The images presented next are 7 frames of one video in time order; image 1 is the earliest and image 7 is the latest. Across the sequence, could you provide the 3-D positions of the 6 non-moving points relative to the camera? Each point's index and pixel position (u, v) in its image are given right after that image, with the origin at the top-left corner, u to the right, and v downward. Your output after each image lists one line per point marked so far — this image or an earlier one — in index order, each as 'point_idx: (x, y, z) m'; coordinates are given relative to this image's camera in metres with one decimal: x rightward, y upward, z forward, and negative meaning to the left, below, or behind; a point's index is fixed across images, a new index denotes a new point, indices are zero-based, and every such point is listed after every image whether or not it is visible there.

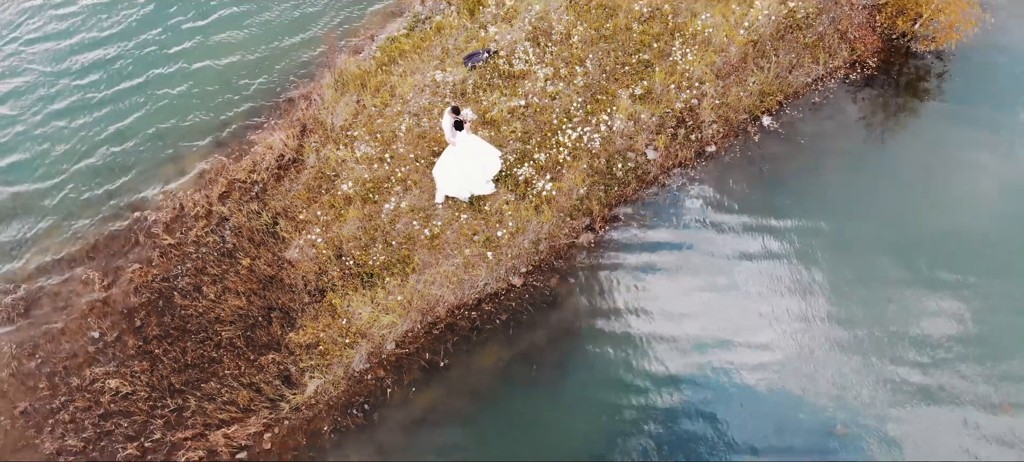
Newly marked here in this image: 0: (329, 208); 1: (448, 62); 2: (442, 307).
0: (-2.2, +0.3, +10.8) m
1: (-0.9, +2.2, +12.3) m
2: (-0.7, -0.8, +10.0) m
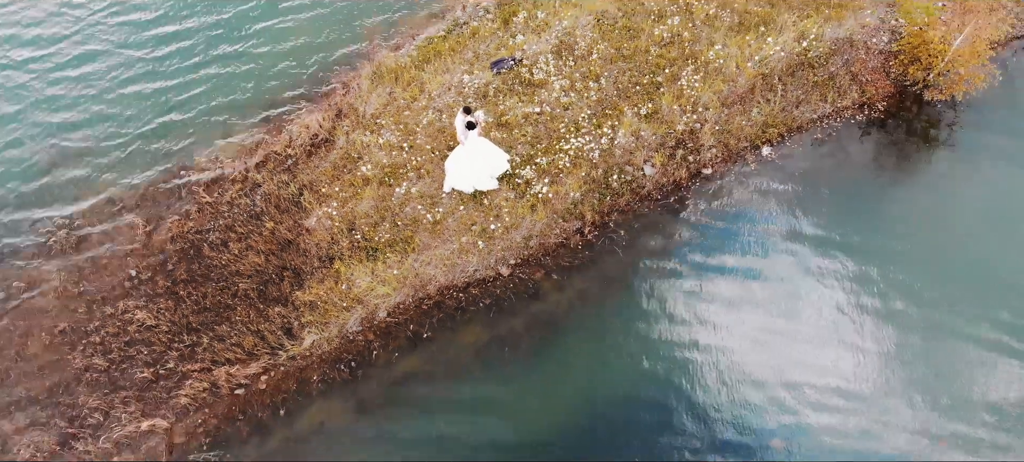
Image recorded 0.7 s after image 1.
0: (-2.2, +0.6, +12.1) m
1: (-0.6, +2.4, +13.4) m
2: (-0.9, -0.6, +11.1) m
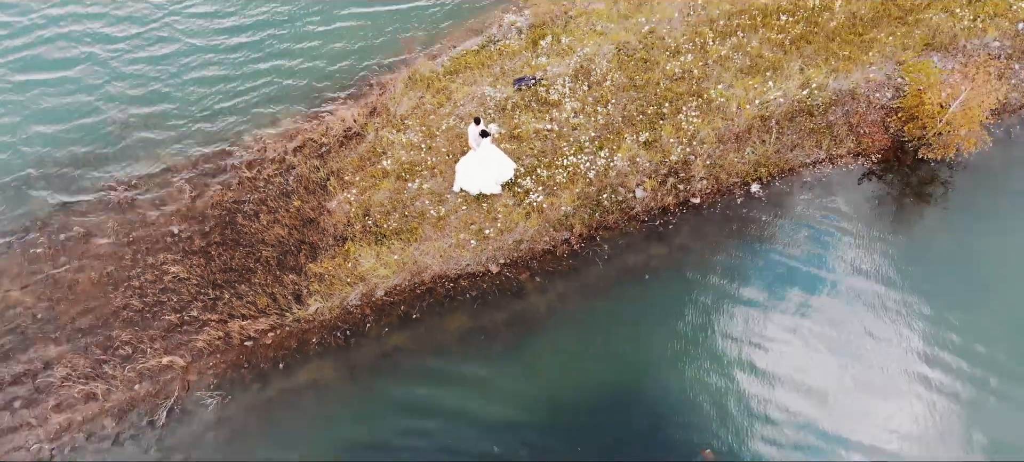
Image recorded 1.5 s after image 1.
0: (-2.1, +0.8, +13.6) m
1: (-0.2, +2.4, +14.8) m
2: (-1.1, -0.6, +12.6) m
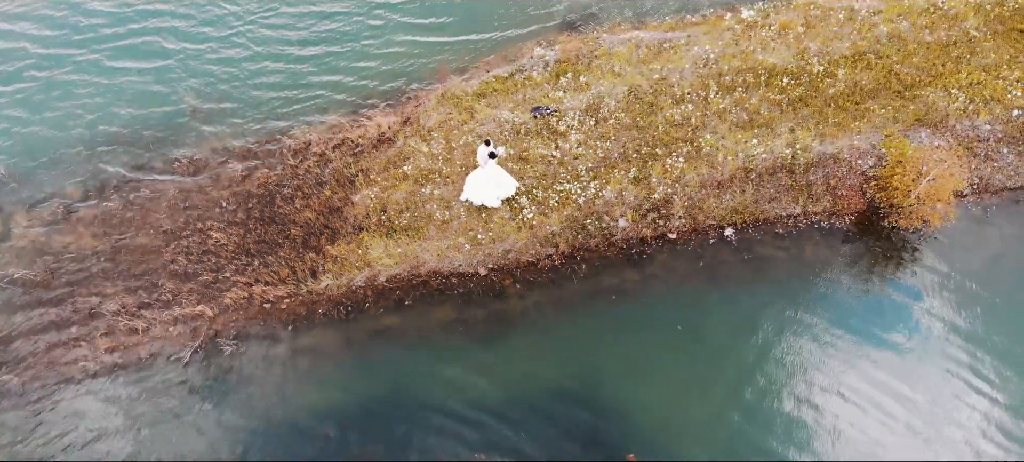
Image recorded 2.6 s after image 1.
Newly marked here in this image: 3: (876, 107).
0: (-2.1, +0.9, +15.8) m
1: (+0.2, +2.2, +16.7) m
2: (-1.4, -0.6, +14.6) m
3: (+6.3, +2.1, +16.0) m
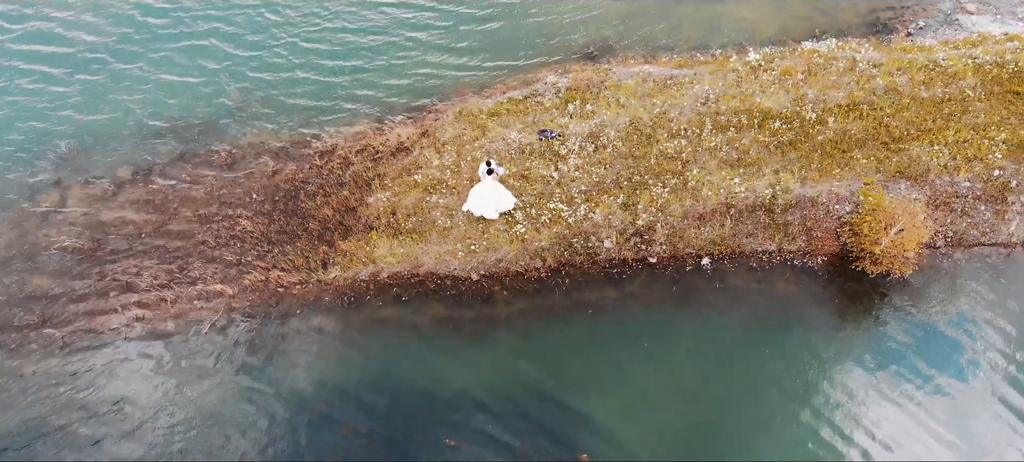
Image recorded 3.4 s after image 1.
0: (-2.0, +0.9, +17.4) m
1: (+0.4, +2.0, +18.1) m
2: (-1.6, -0.7, +16.2) m
3: (+6.4, +1.4, +17.0) m
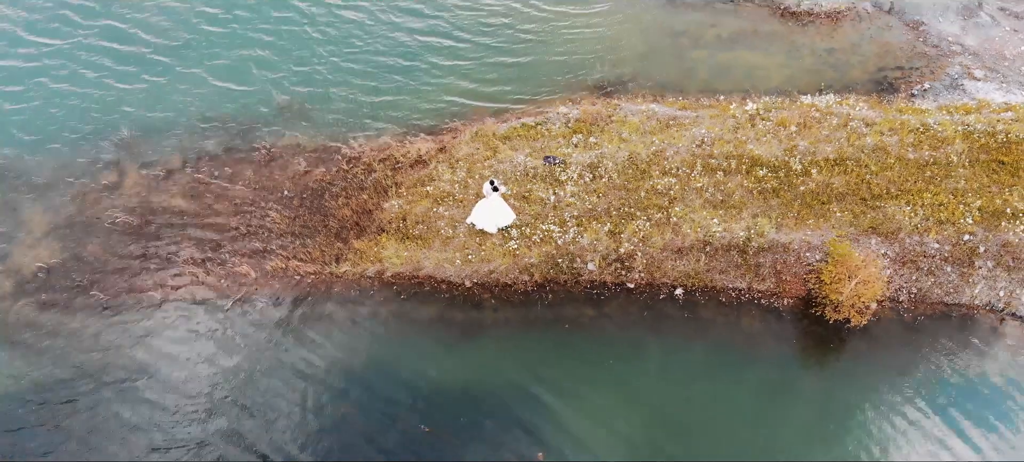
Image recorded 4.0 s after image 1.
0: (-2.0, +0.8, +19.3) m
1: (+0.6, +1.7, +19.8) m
2: (-1.8, -0.8, +18.1) m
3: (+6.4, +0.4, +18.2) m
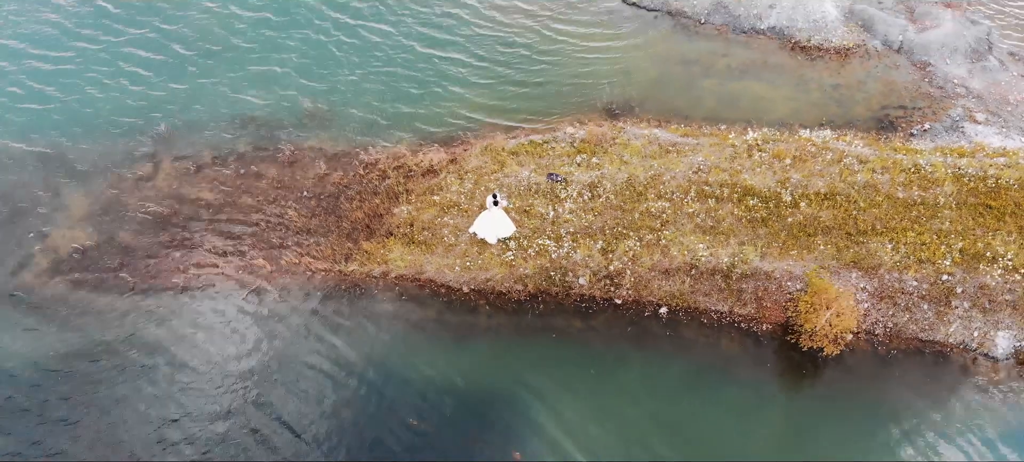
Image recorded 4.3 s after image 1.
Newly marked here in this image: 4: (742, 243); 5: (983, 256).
0: (-1.9, +0.7, +20.5) m
1: (+0.7, +1.4, +20.9) m
2: (-1.9, -0.9, +19.4) m
3: (+6.4, -0.2, +19.0) m
4: (+4.8, -0.3, +19.1) m
5: (+9.4, -0.5, +18.4) m
